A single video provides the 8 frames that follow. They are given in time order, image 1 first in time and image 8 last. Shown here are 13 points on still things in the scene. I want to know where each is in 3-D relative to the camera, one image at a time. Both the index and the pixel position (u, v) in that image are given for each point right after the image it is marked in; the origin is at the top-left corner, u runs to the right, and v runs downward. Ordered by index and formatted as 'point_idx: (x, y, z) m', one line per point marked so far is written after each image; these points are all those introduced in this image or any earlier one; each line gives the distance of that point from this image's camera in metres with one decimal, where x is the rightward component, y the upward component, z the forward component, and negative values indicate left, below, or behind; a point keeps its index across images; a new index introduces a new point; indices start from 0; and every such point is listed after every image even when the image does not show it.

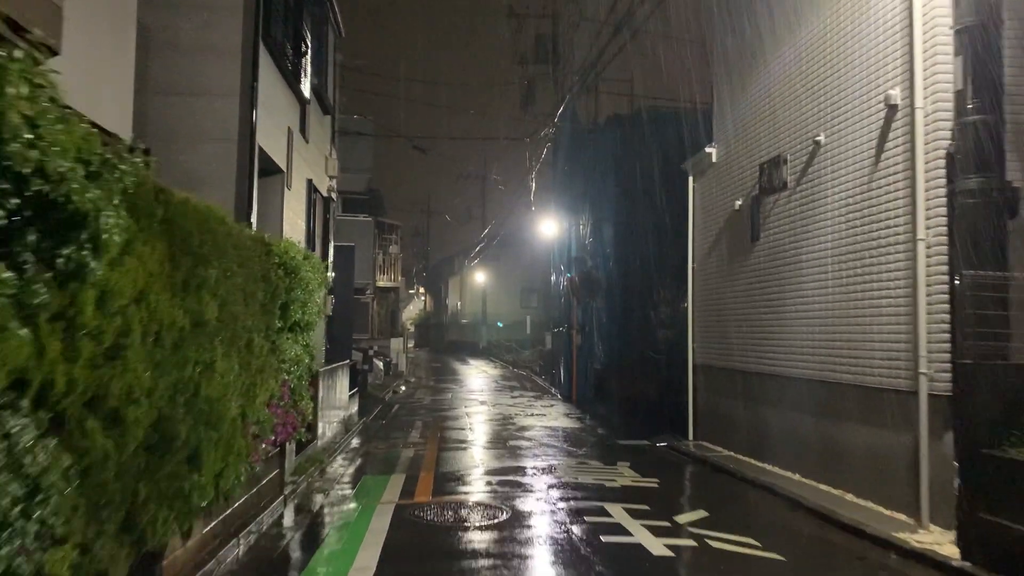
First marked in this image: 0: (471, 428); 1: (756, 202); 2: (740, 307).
0: (-0.8, -2.5, +14.8) m
1: (+3.1, +1.1, +10.7) m
2: (+3.1, -0.3, +11.4) m
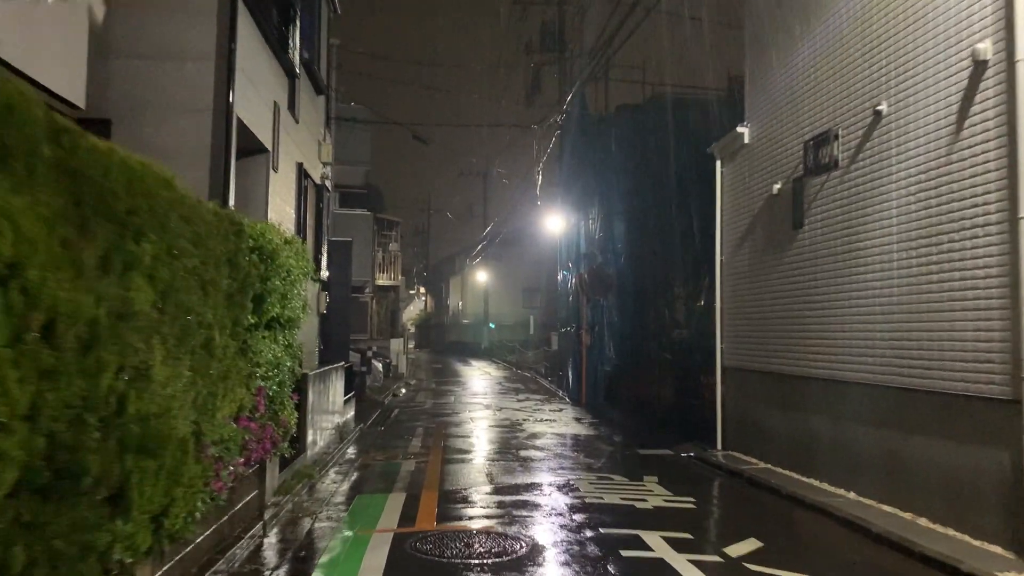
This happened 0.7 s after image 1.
0: (-0.6, -2.4, +13.7) m
1: (+3.3, +1.2, +9.5) m
2: (+3.3, -0.2, +10.2) m
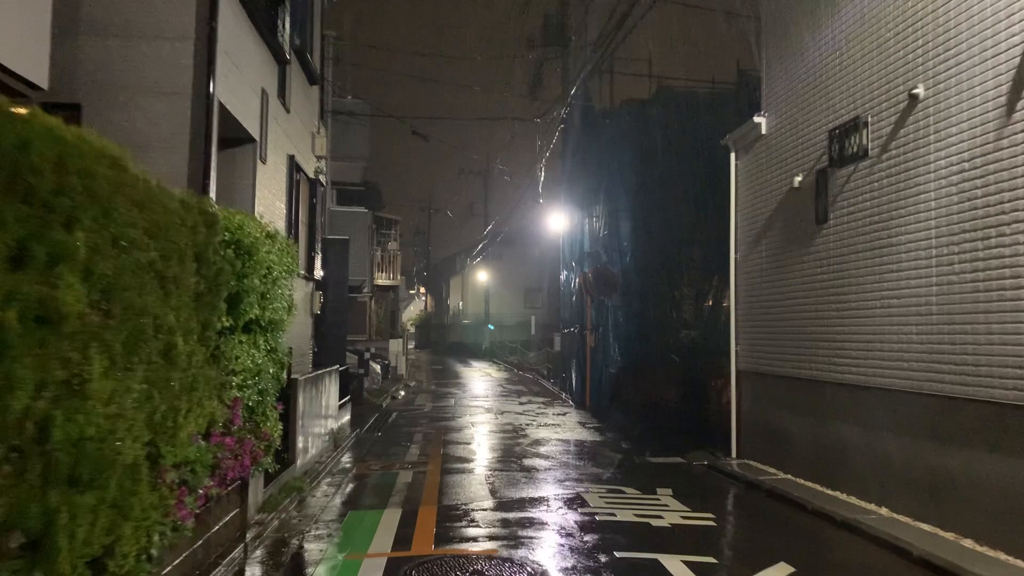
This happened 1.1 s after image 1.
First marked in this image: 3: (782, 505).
0: (-0.6, -2.4, +13.1) m
1: (+3.3, +1.2, +8.9) m
2: (+3.3, -0.2, +9.6) m
3: (+2.8, -2.3, +8.6) m
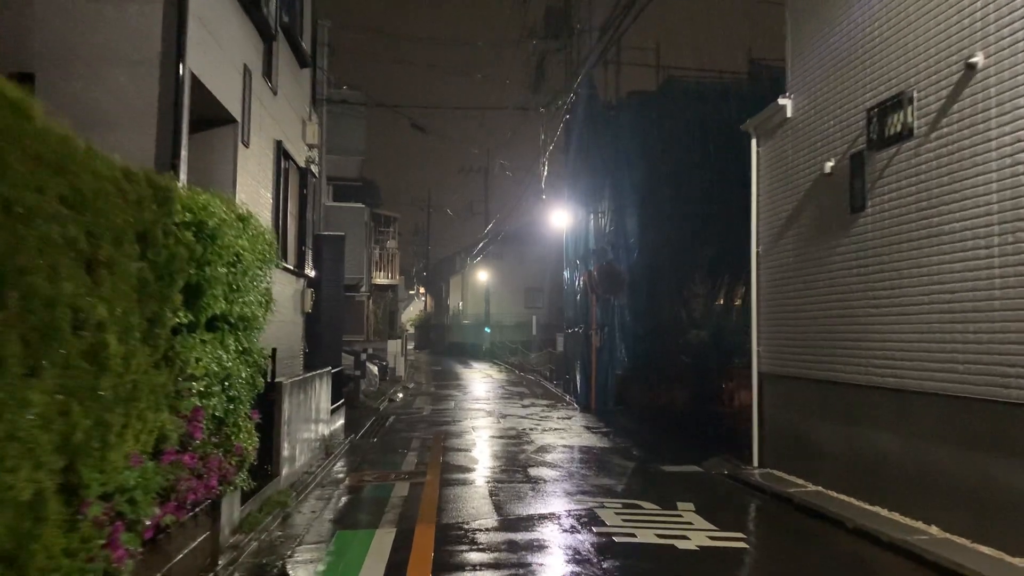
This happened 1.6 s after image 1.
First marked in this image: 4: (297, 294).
0: (-0.5, -2.4, +12.3) m
1: (+3.4, +1.3, +8.1) m
2: (+3.4, -0.1, +8.8) m
3: (+2.9, -2.2, +7.8) m
4: (-3.0, -0.1, +11.6) m
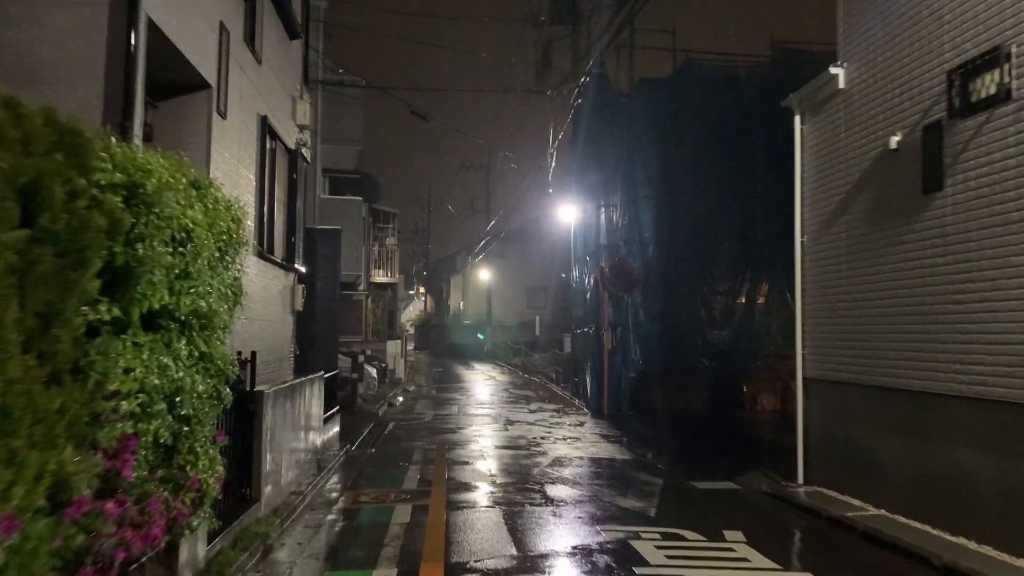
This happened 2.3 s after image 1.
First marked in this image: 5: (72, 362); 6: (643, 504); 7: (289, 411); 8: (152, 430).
0: (-0.3, -2.3, +11.2) m
1: (+3.5, +1.3, +7.0) m
2: (+3.5, -0.1, +7.7) m
3: (+3.0, -2.2, +6.7) m
4: (-2.9, 0.0, +10.4) m
5: (-1.5, -0.2, +2.8) m
6: (+1.4, -2.2, +8.5) m
7: (-2.3, -1.3, +8.4) m
8: (-1.5, -0.6, +3.4) m
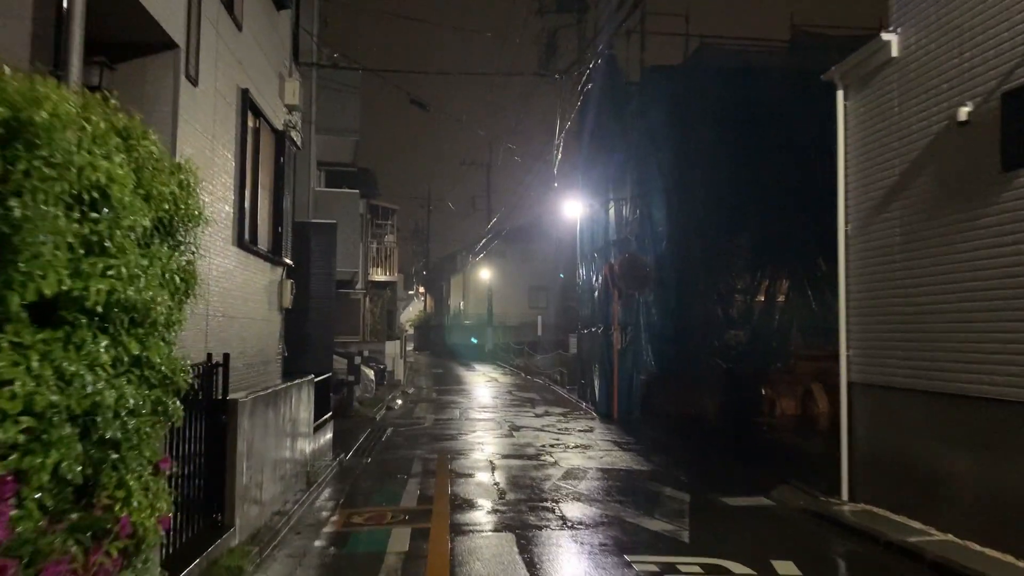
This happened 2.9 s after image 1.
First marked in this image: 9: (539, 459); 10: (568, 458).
0: (-0.2, -2.3, +10.2) m
1: (+3.6, +1.4, +6.0) m
2: (+3.7, 0.0, +6.7) m
3: (+3.1, -2.1, +5.8) m
4: (-2.8, 0.0, +9.5) m
5: (-1.4, -0.2, +1.8) m
6: (+1.5, -2.1, +7.5) m
7: (-2.2, -1.2, +7.5) m
8: (-1.4, -0.5, +2.5) m
9: (+0.3, -2.4, +11.4) m
10: (+0.8, -2.4, +11.6) m
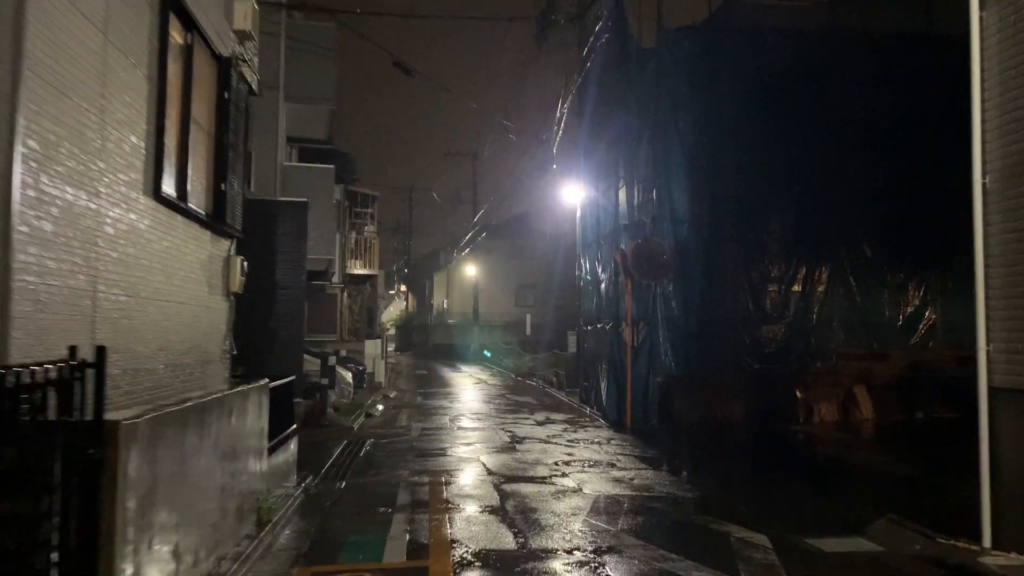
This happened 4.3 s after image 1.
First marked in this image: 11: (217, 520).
0: (-0.1, -2.1, +8.0) m
1: (+3.9, +1.6, +3.9) m
2: (+3.9, +0.2, +4.6) m
3: (+3.4, -1.9, +3.6) m
4: (-2.6, +0.2, +7.2) m
5: (-1.0, 0.0, -0.4) m
6: (+1.7, -1.9, +5.3) m
7: (-2.0, -1.0, +5.2) m
8: (-1.1, -0.3, +0.2) m
9: (+0.4, -2.2, +9.2) m
10: (+0.9, -2.2, +9.4) m
11: (-2.0, -1.6, +5.7) m
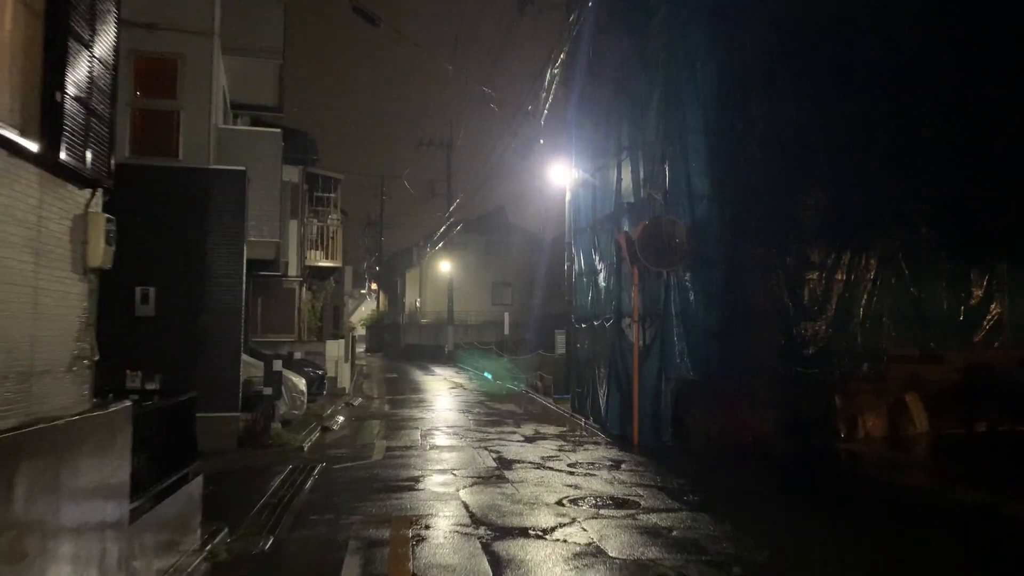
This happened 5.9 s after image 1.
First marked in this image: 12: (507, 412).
0: (-0.1, -1.9, +5.5) m
1: (+4.0, +1.7, +1.5) m
2: (+4.0, +0.3, +2.2) m
3: (+3.5, -1.7, +1.2) m
4: (-2.6, +0.4, +4.6) m
5: (-0.8, +0.2, -2.9) m
6: (+1.7, -1.8, +2.9) m
7: (-1.9, -0.8, +2.6) m
8: (-0.8, -0.1, -2.3) m
9: (+0.4, -2.0, +6.7) m
10: (+0.8, -2.0, +6.9) m
11: (-2.0, -1.4, +3.1) m
12: (-0.1, -2.6, +17.6) m
